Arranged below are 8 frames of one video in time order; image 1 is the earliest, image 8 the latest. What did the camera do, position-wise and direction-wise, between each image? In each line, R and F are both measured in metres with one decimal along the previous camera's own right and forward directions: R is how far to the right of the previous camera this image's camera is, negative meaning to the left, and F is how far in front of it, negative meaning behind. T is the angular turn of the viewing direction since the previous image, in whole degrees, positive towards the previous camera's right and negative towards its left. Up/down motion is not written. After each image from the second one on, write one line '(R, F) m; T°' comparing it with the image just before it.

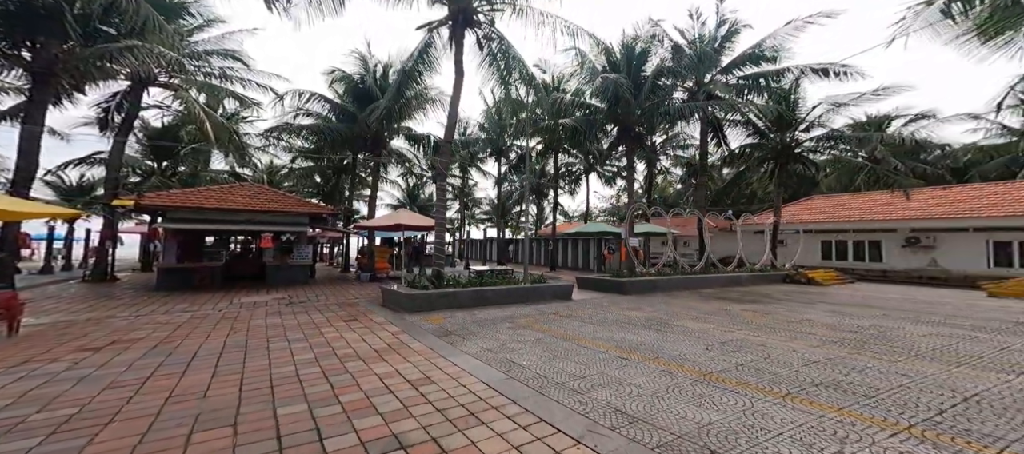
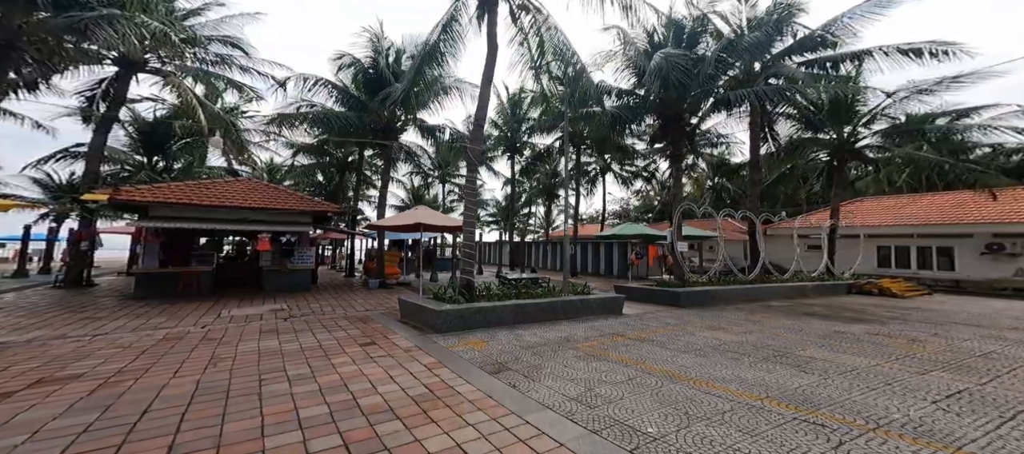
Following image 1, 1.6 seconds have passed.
(-0.8, +1.3) m; 0°
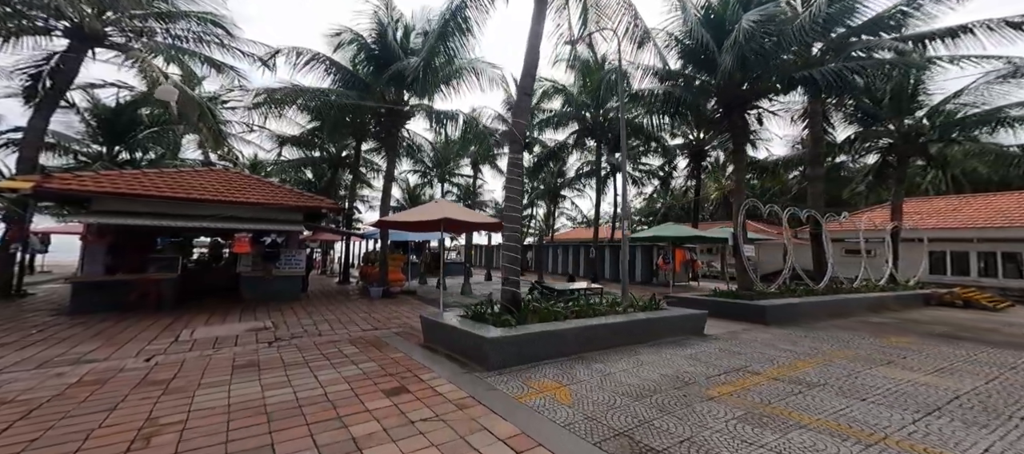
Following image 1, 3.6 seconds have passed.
(-1.1, +1.6) m; +2°
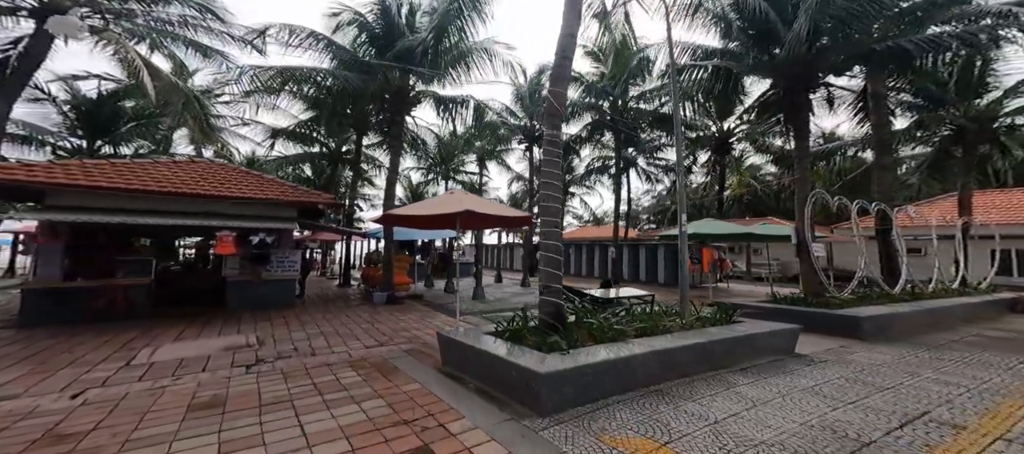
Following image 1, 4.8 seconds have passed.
(-0.5, +1.1) m; 0°
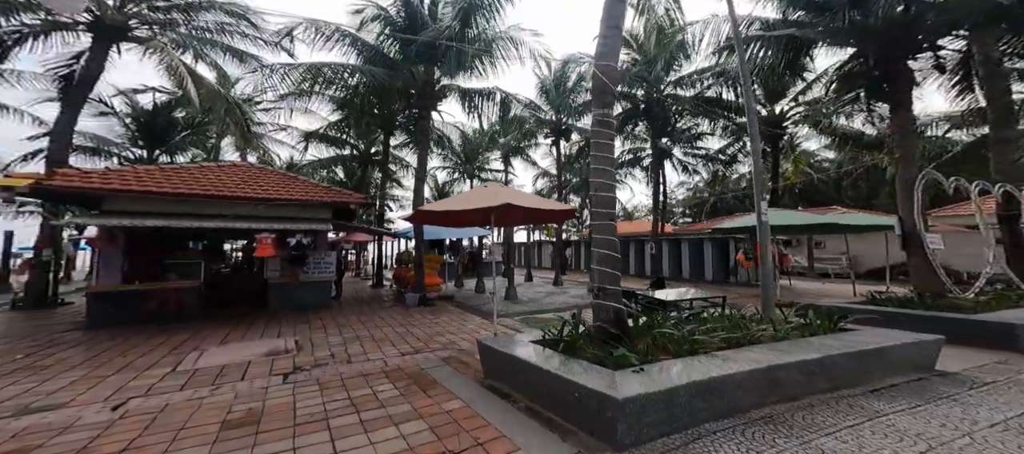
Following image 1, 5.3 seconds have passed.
(-0.2, +0.5) m; -5°
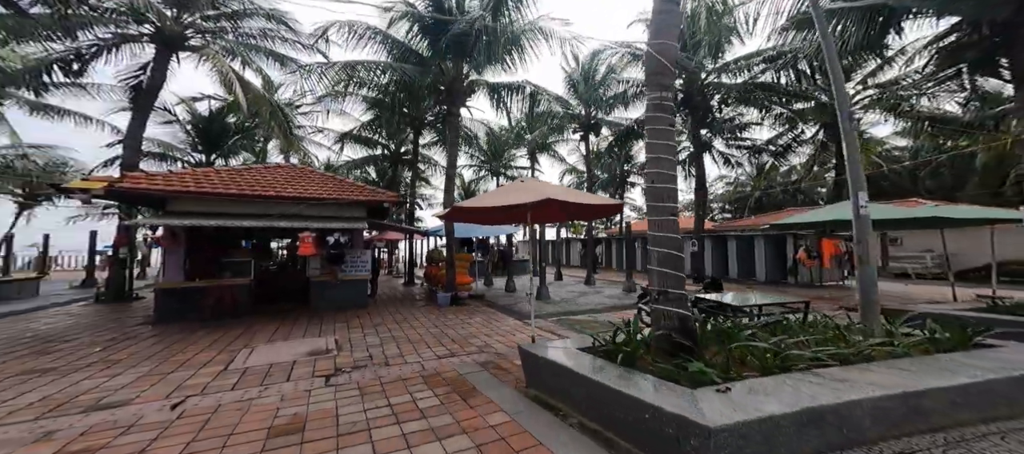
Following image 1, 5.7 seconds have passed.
(-0.2, +0.3) m; -5°
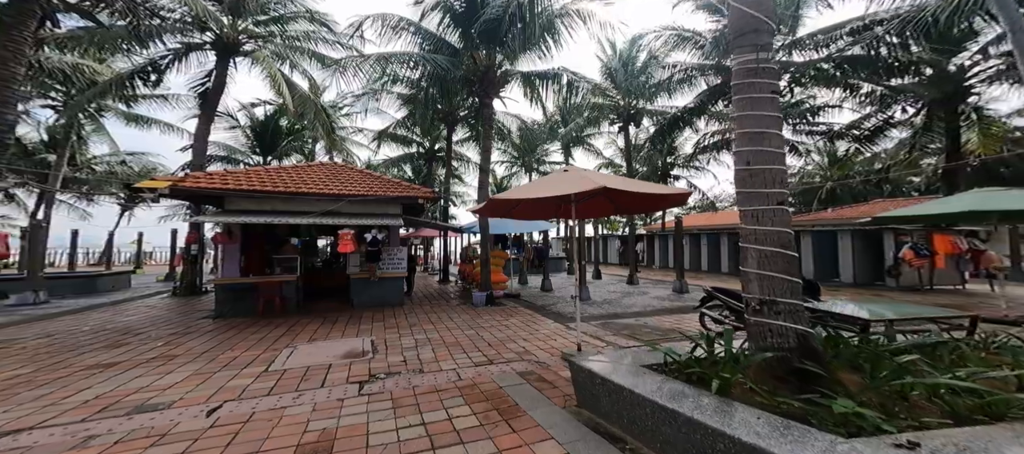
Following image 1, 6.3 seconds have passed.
(-0.1, +0.6) m; -6°
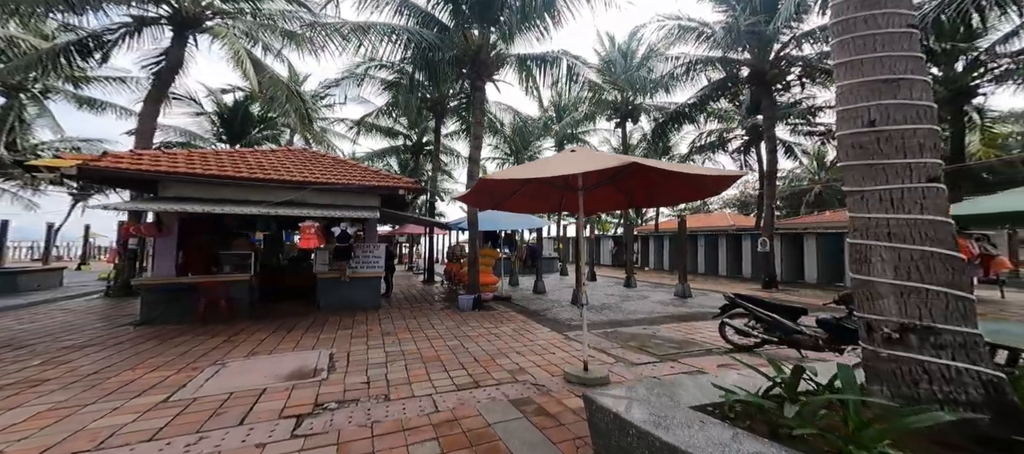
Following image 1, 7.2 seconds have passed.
(-0.1, +1.0) m; +2°
